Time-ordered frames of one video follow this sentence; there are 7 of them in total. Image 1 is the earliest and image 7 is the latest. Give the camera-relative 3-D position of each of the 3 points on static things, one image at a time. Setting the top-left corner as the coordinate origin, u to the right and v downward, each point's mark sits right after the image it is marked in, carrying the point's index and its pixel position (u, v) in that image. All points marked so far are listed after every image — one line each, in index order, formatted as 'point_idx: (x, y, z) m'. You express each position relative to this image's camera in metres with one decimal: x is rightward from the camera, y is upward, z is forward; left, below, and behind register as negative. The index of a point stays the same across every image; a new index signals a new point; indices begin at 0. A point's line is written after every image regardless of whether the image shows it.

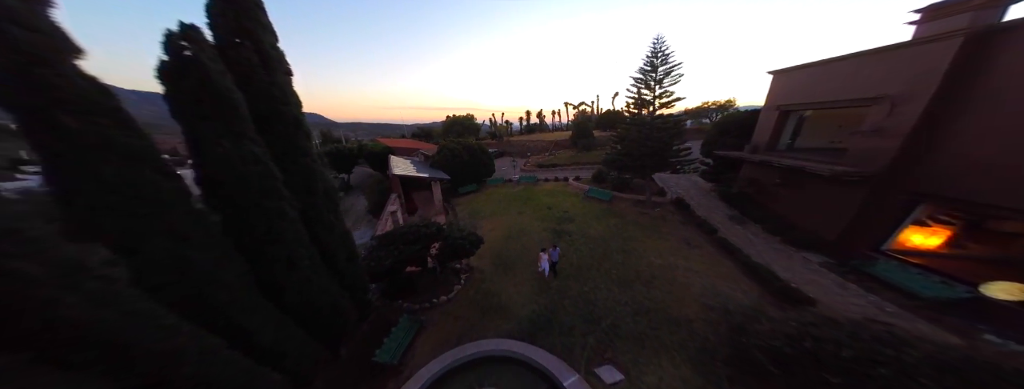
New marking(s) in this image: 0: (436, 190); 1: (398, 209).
0: (-6.3, +0.2, +18.2) m
1: (-7.6, -1.0, +14.4) m
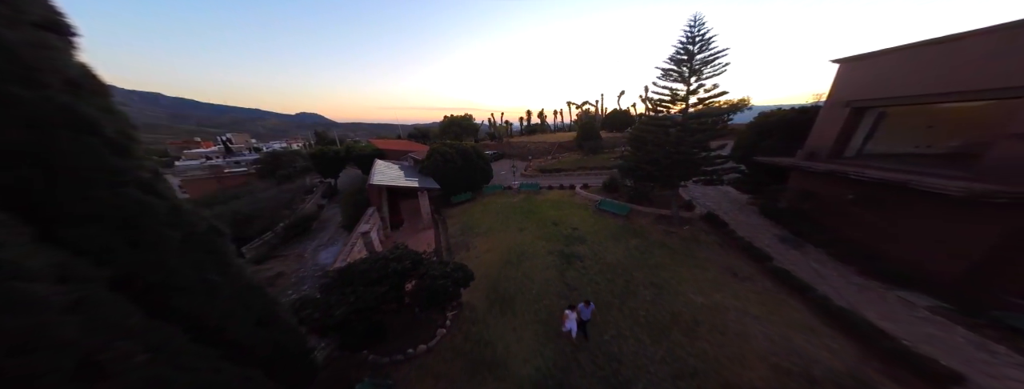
0: (-6.3, -0.6, +15.7) m
1: (-7.6, -1.8, +12.0) m
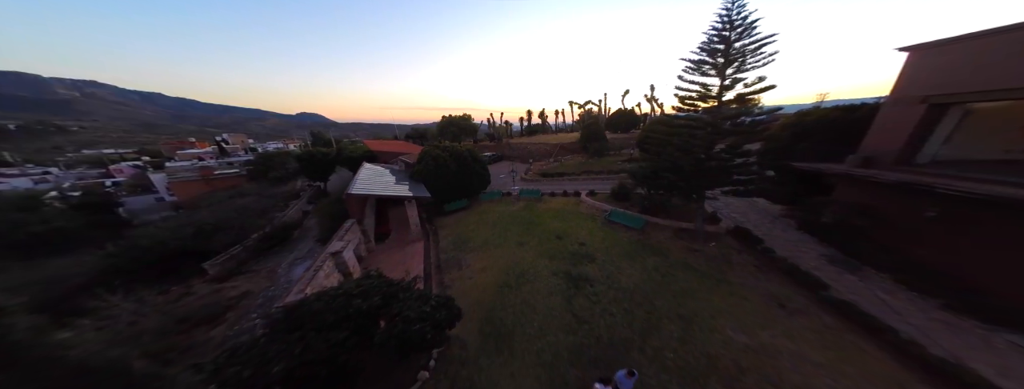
0: (-6.4, -1.2, +14.1) m
1: (-7.7, -2.3, +10.3) m
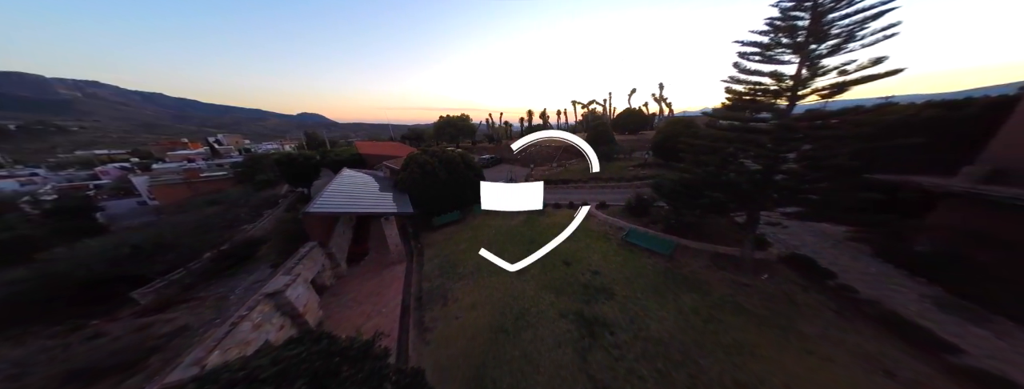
0: (-6.5, -1.9, +11.9) m
1: (-7.8, -3.0, +8.2) m
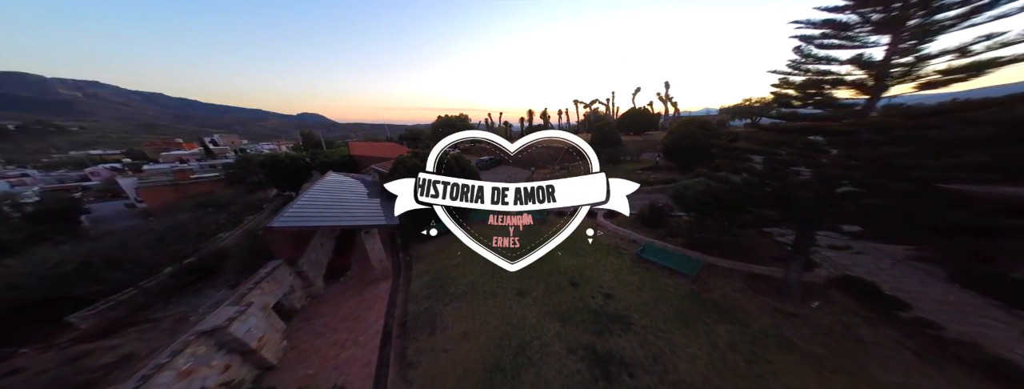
0: (-6.5, -2.3, +10.6) m
1: (-7.8, -3.4, +6.8) m
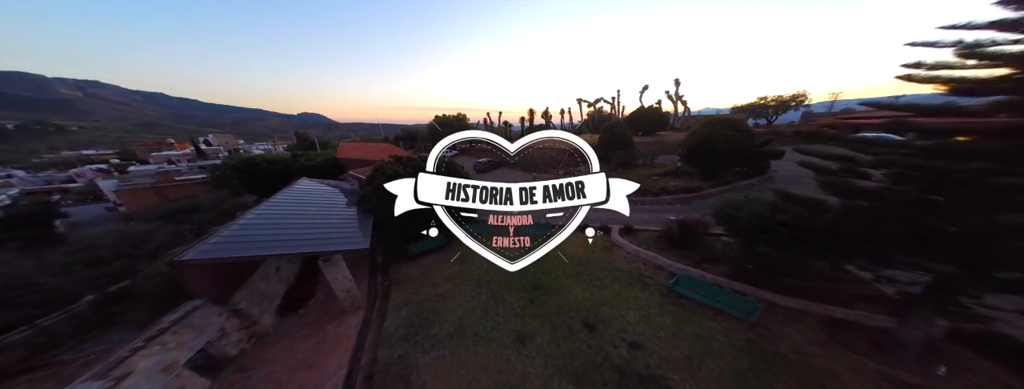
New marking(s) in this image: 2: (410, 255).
0: (-6.6, -2.8, +8.7) m
1: (-7.9, -3.9, +4.9) m
2: (-5.4, -3.0, +11.6) m
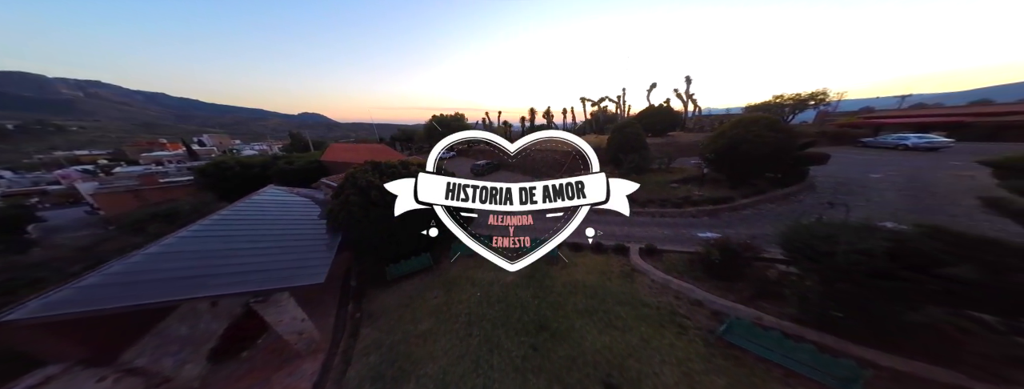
0: (-6.7, -3.3, +6.9) m
1: (-8.0, -4.4, +3.1) m
2: (-5.5, -3.5, +9.8) m
